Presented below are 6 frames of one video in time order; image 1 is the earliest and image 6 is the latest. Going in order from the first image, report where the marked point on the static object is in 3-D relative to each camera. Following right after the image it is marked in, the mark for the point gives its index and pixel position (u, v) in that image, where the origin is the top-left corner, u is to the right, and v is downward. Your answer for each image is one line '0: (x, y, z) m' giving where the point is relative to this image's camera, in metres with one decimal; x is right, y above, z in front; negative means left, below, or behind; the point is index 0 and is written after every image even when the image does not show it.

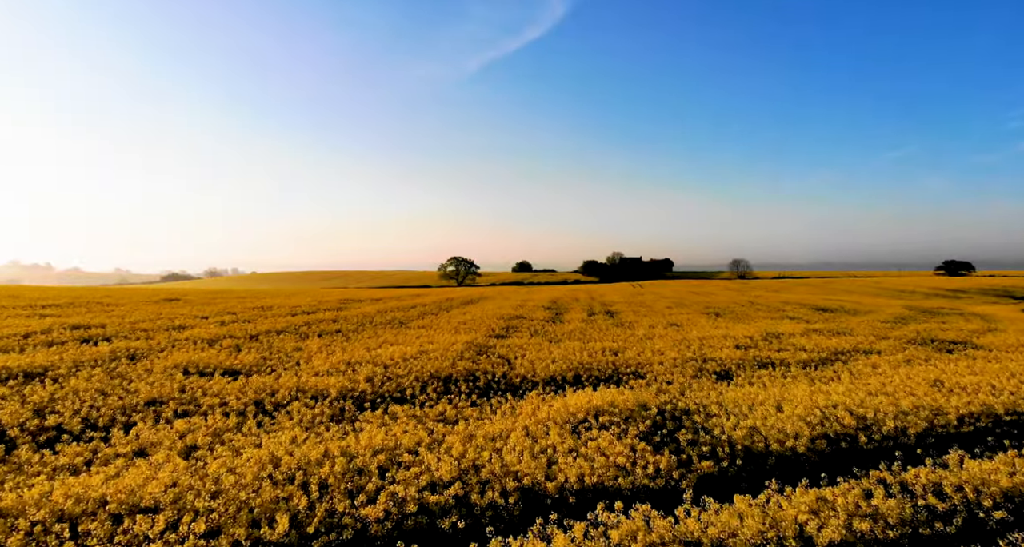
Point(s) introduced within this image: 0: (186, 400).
0: (-10.7, -4.2, +18.1) m
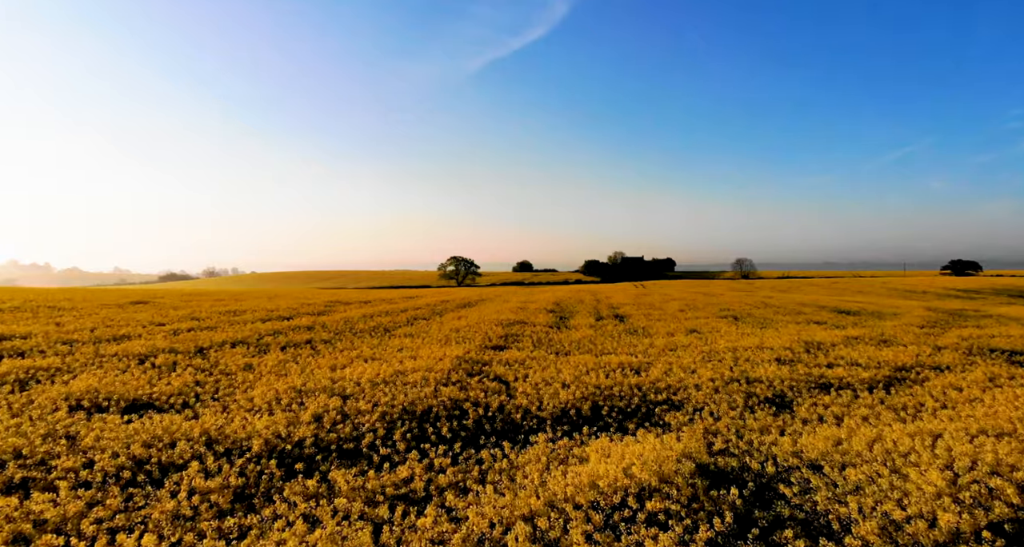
0: (-10.7, -4.2, +12.5) m
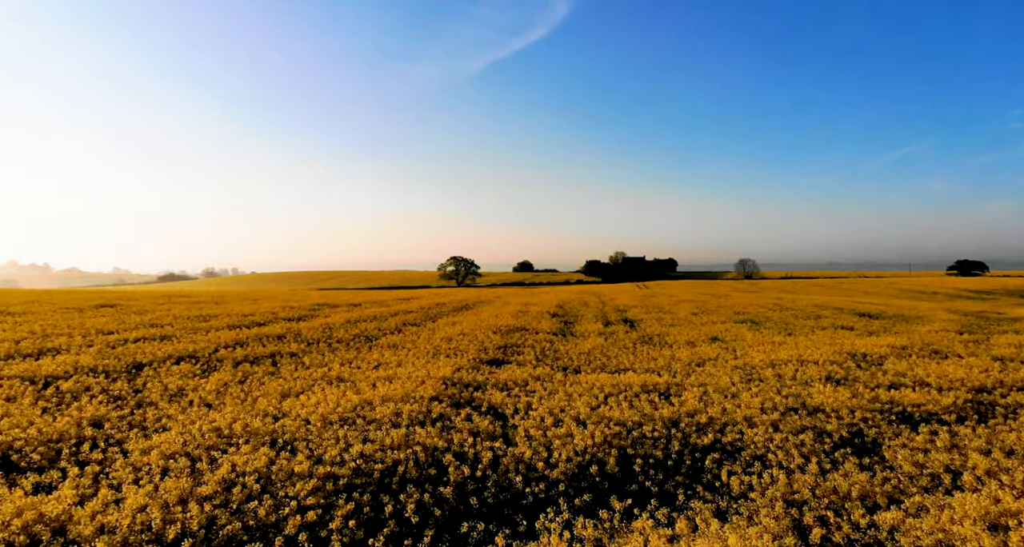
0: (-10.8, -4.3, +7.5) m
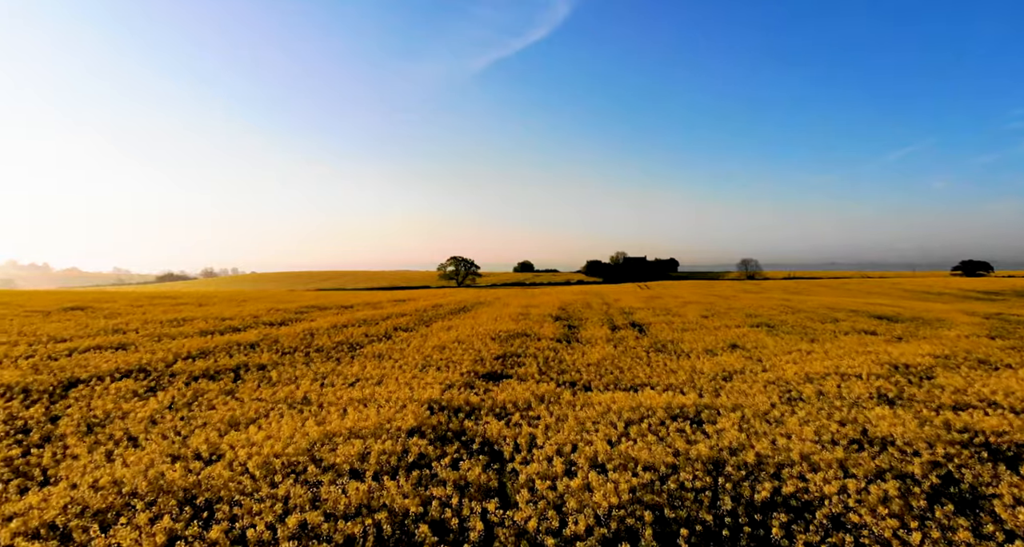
0: (-10.8, -4.3, +3.9) m
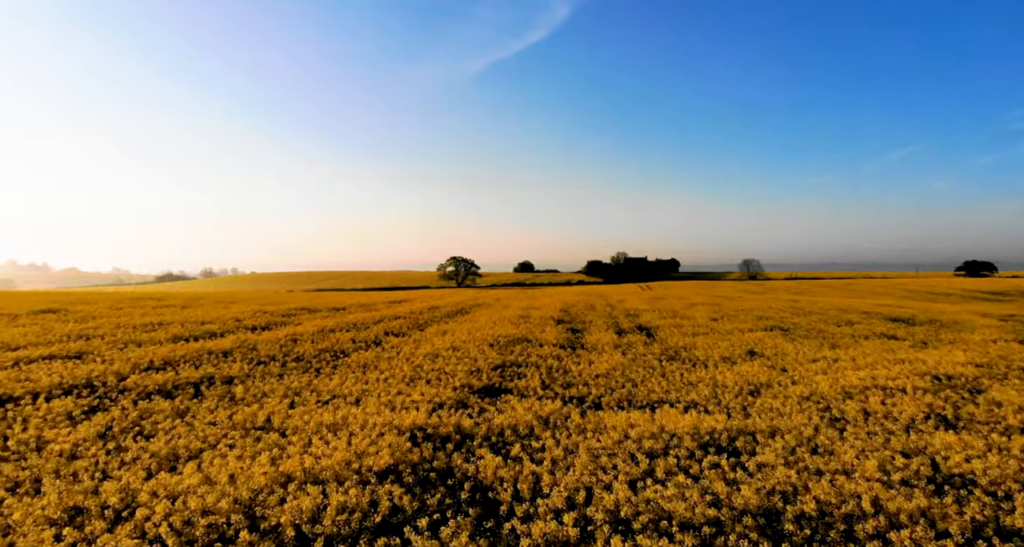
0: (-10.8, -4.4, +1.0) m
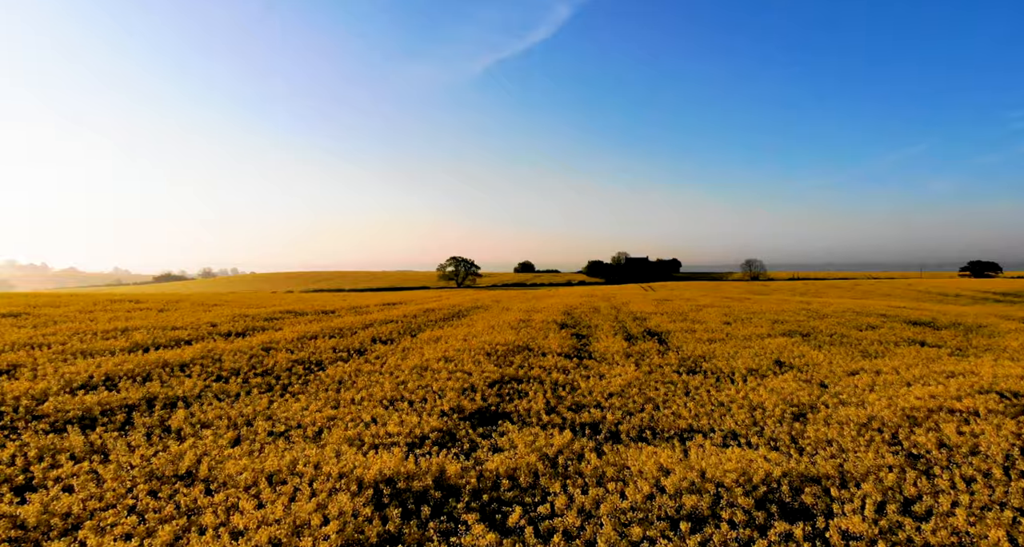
0: (-10.9, -4.4, -2.7) m
